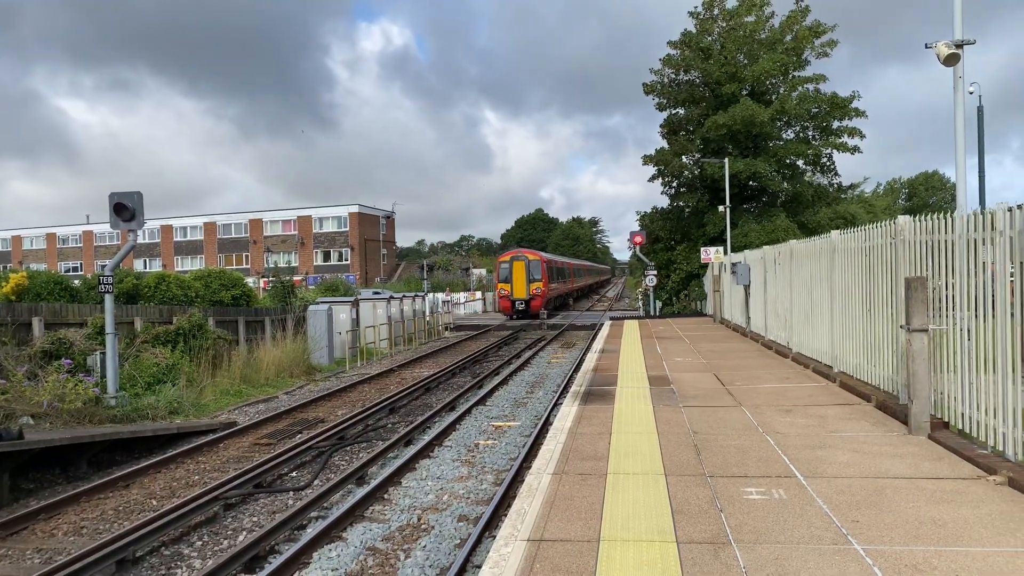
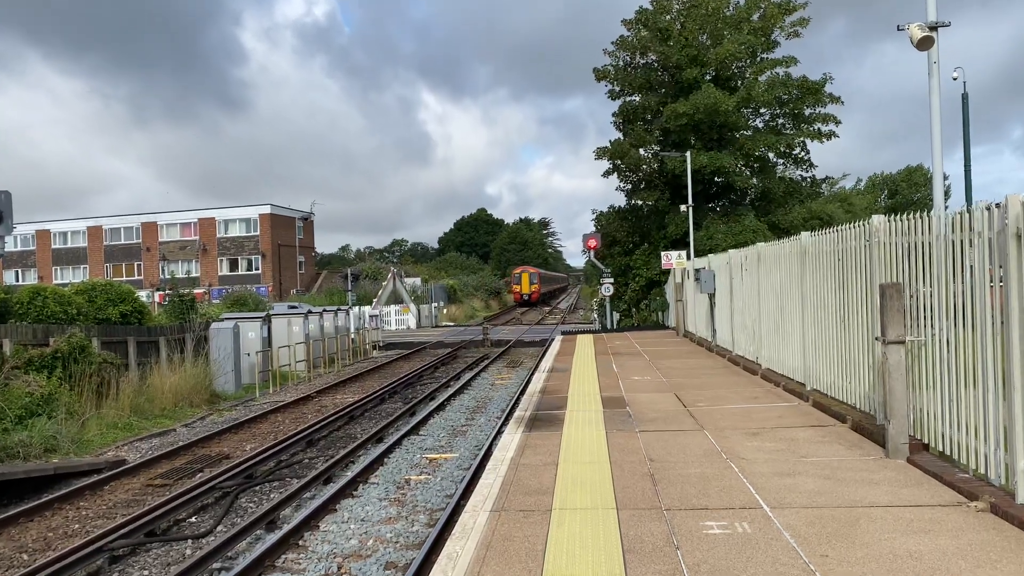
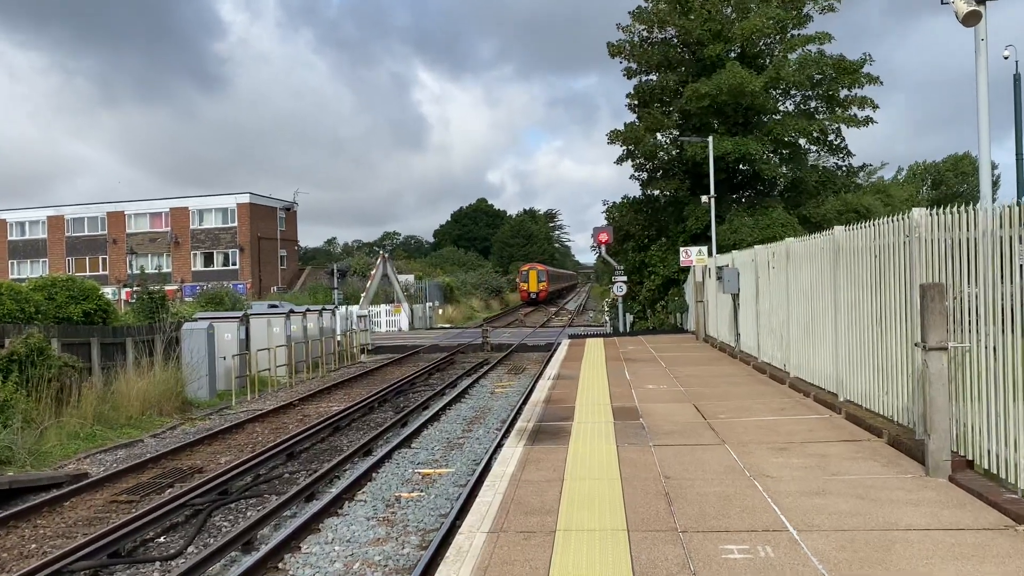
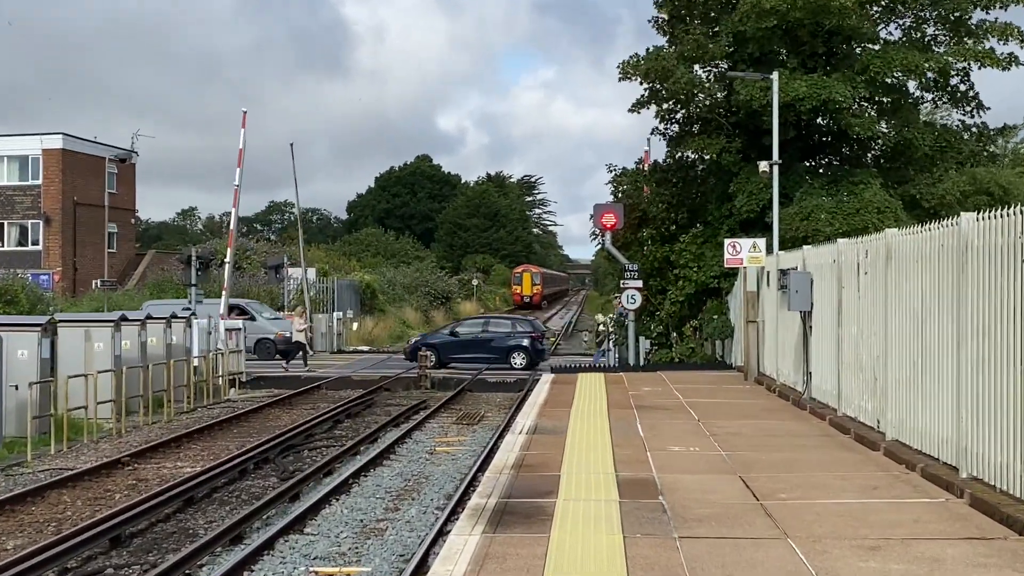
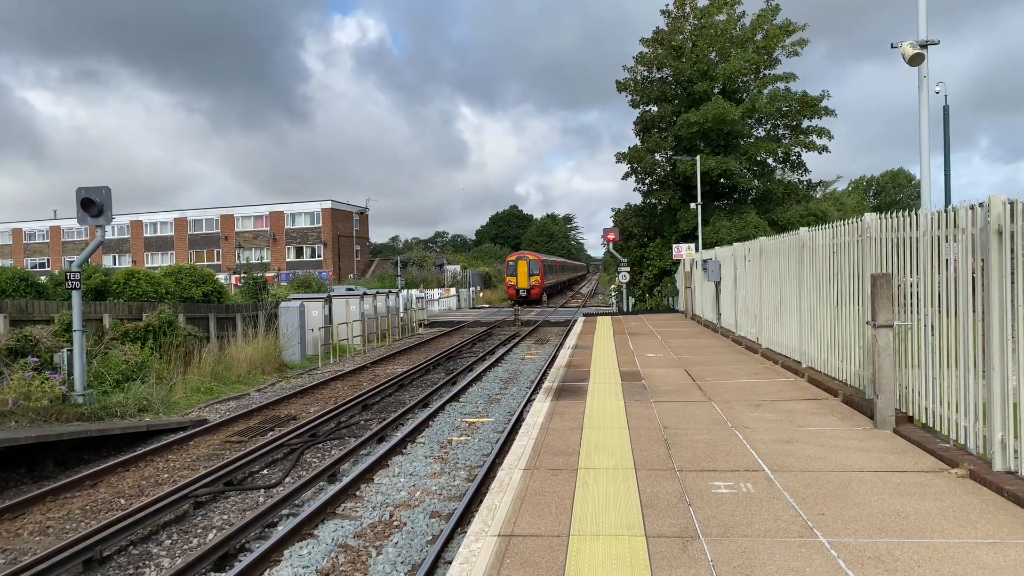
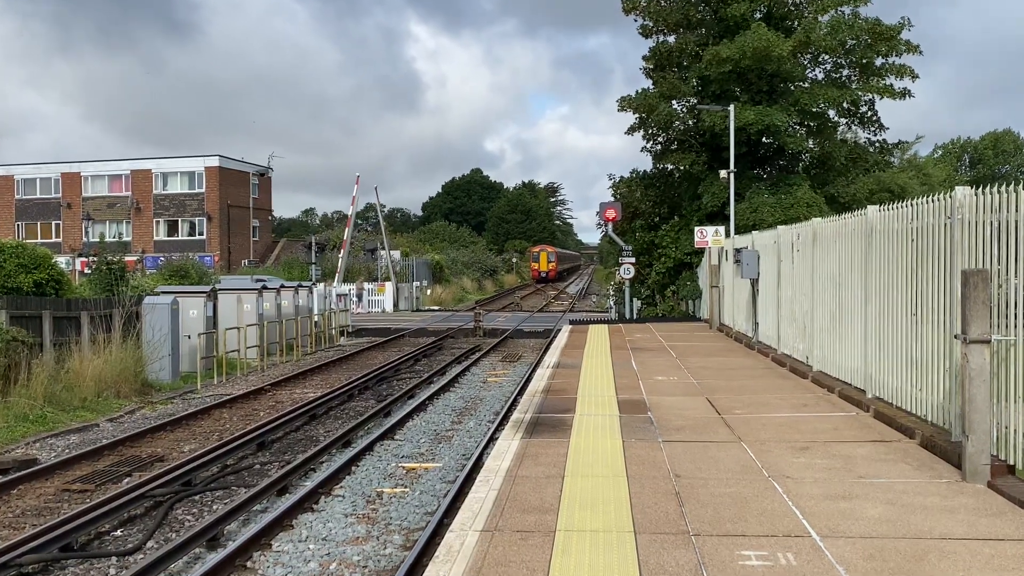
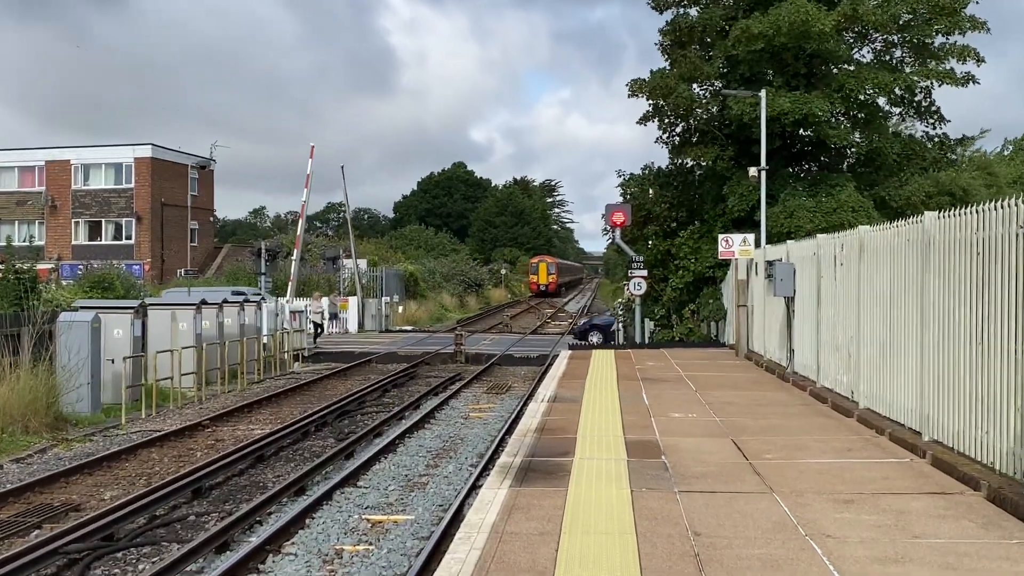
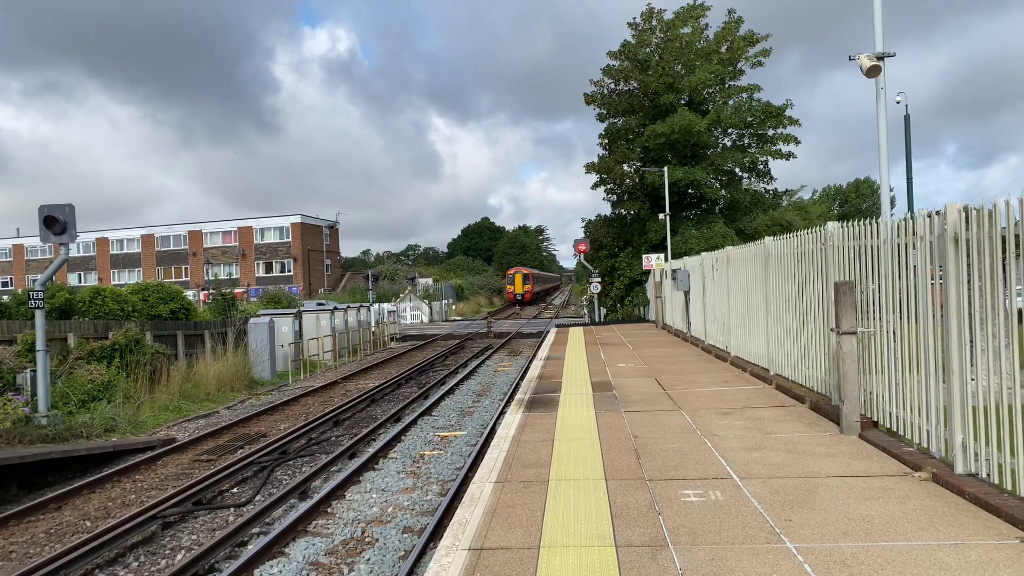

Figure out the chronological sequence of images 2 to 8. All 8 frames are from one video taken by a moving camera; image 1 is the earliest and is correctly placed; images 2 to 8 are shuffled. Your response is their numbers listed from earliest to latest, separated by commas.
5, 8, 2, 3, 6, 7, 4
